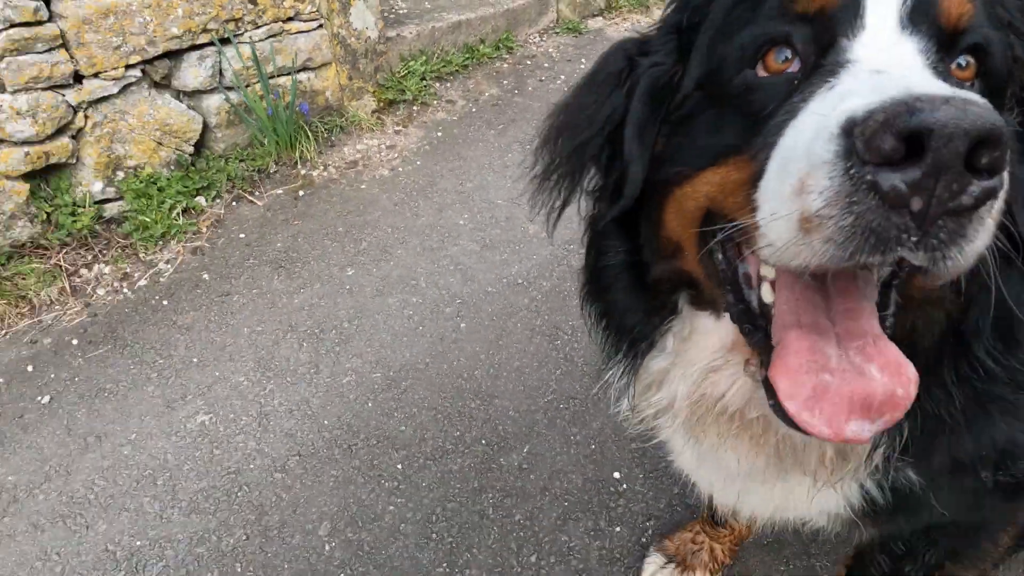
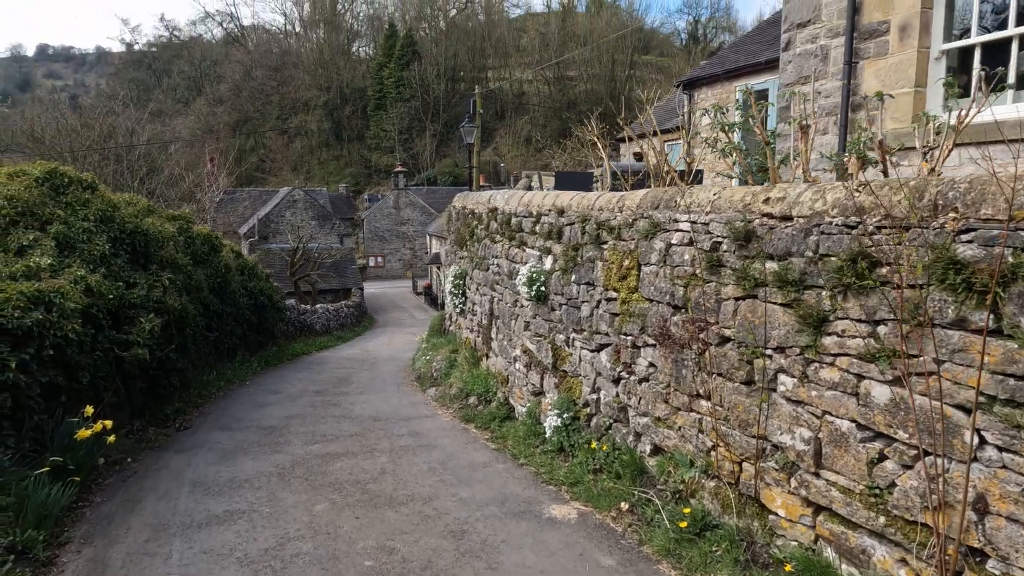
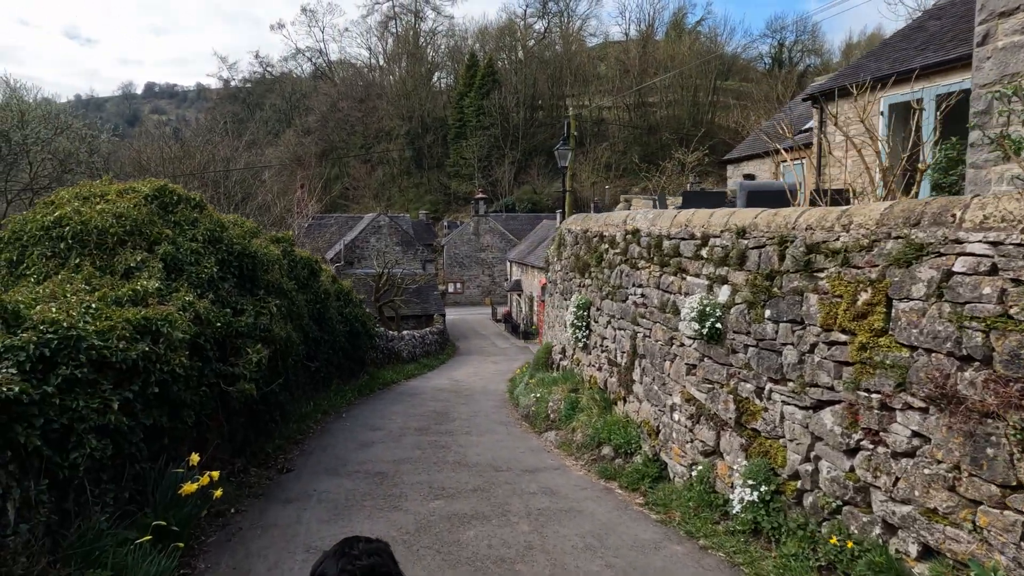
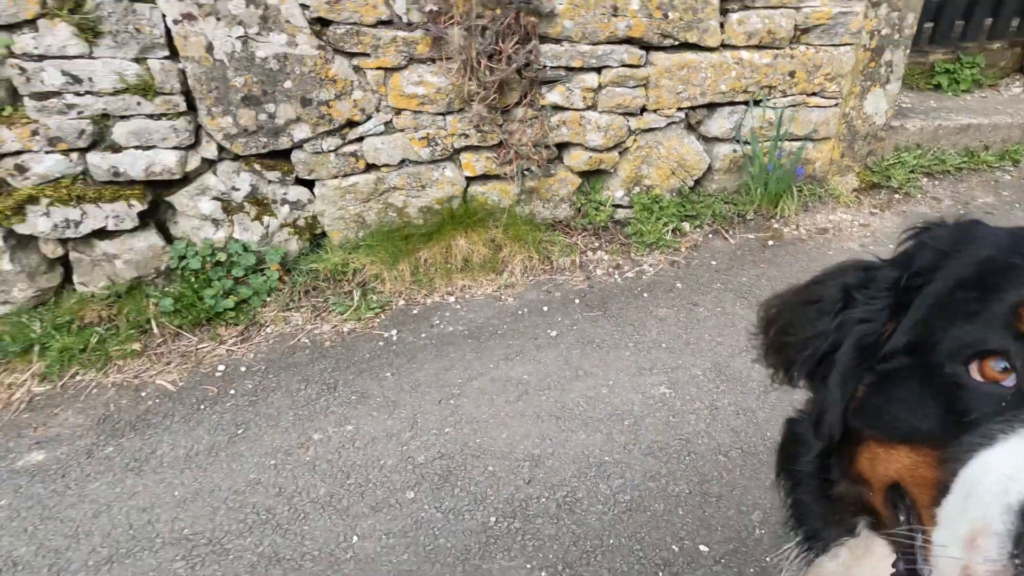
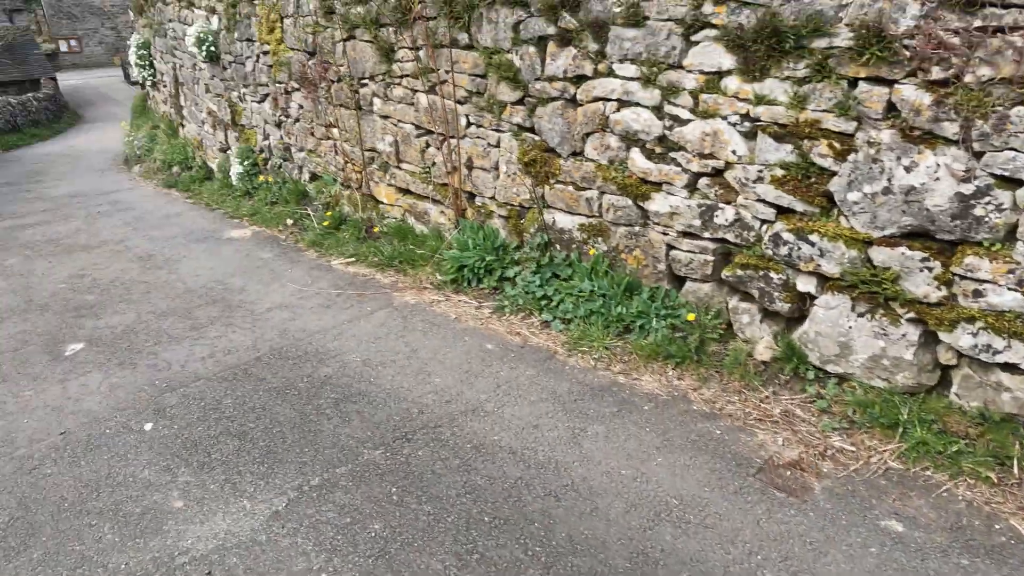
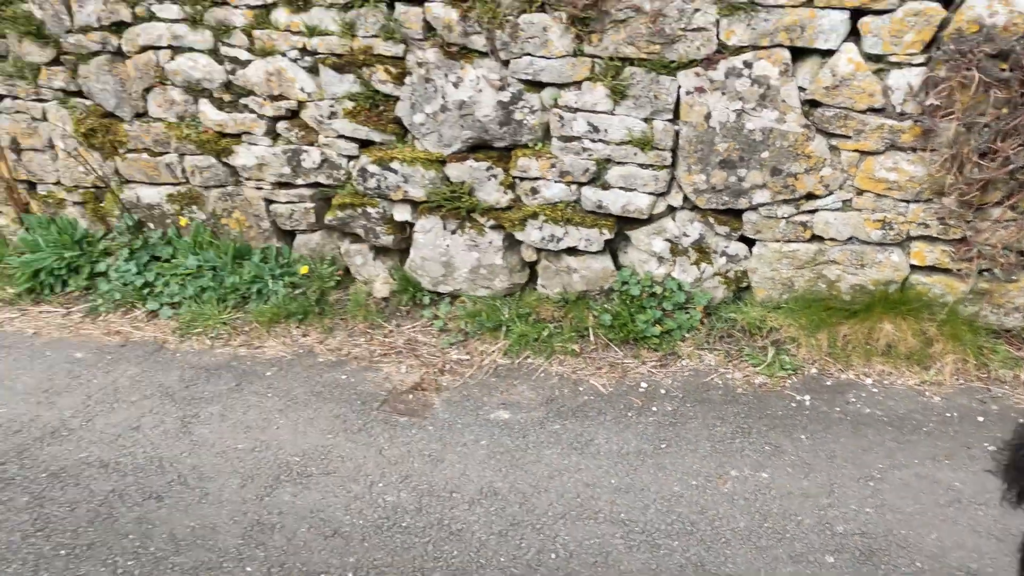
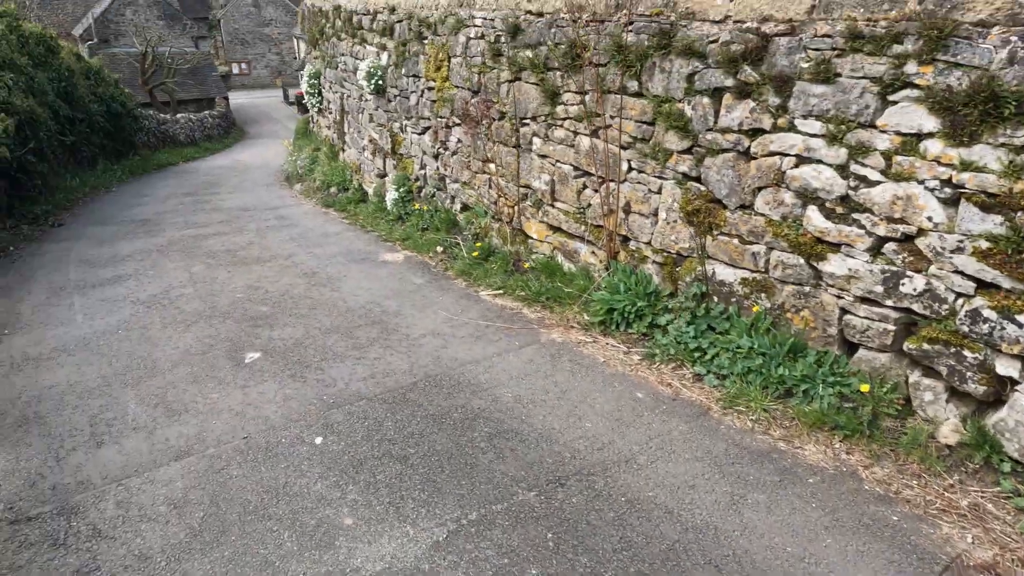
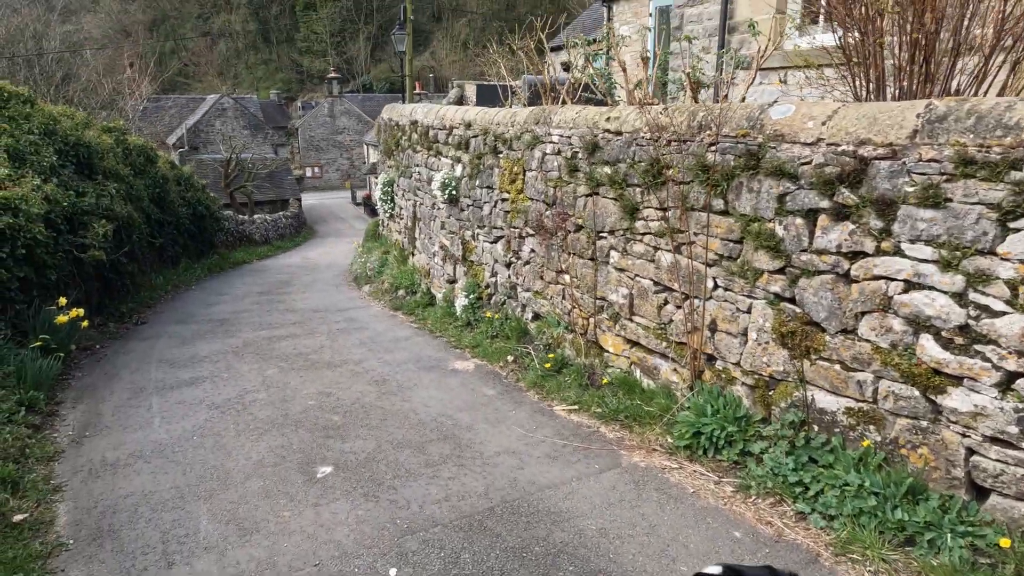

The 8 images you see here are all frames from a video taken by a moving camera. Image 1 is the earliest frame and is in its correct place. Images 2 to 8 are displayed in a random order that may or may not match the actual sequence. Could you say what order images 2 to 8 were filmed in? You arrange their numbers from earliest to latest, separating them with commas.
4, 6, 5, 7, 8, 2, 3
